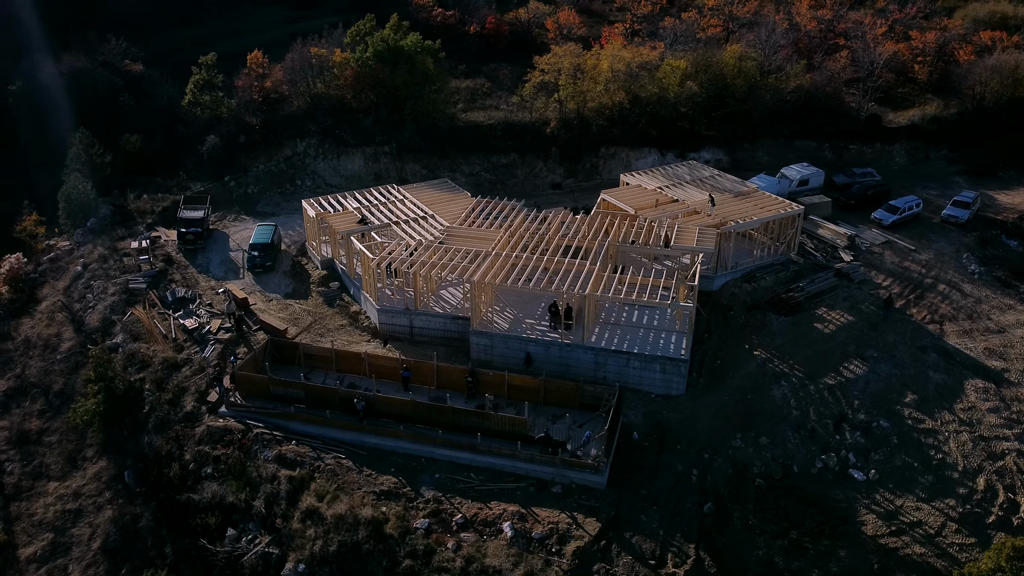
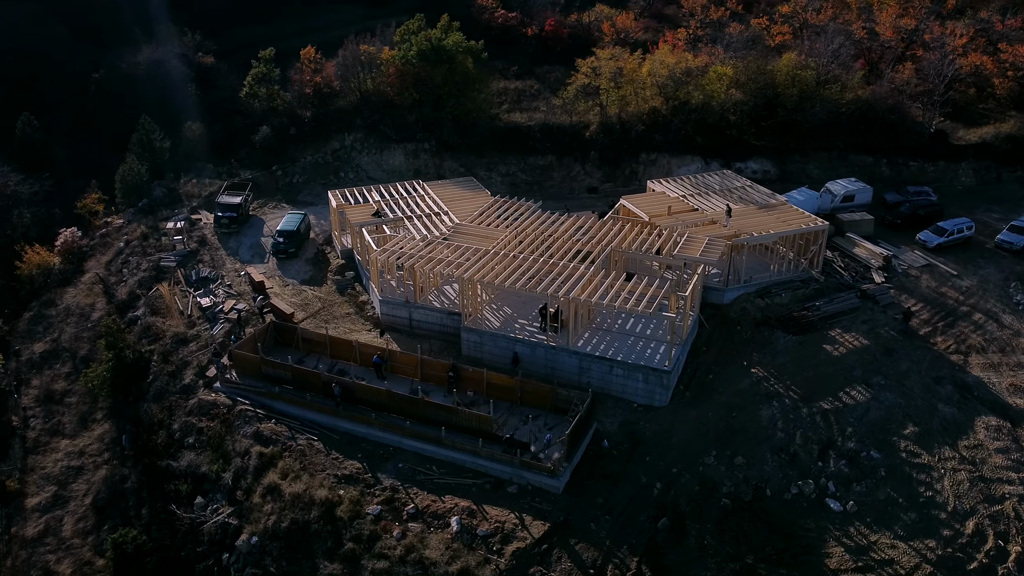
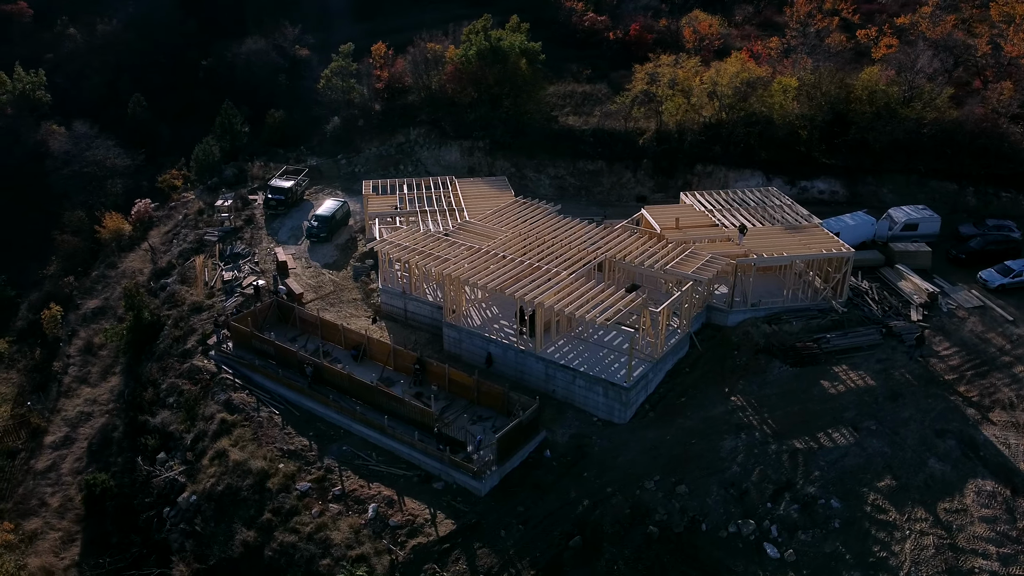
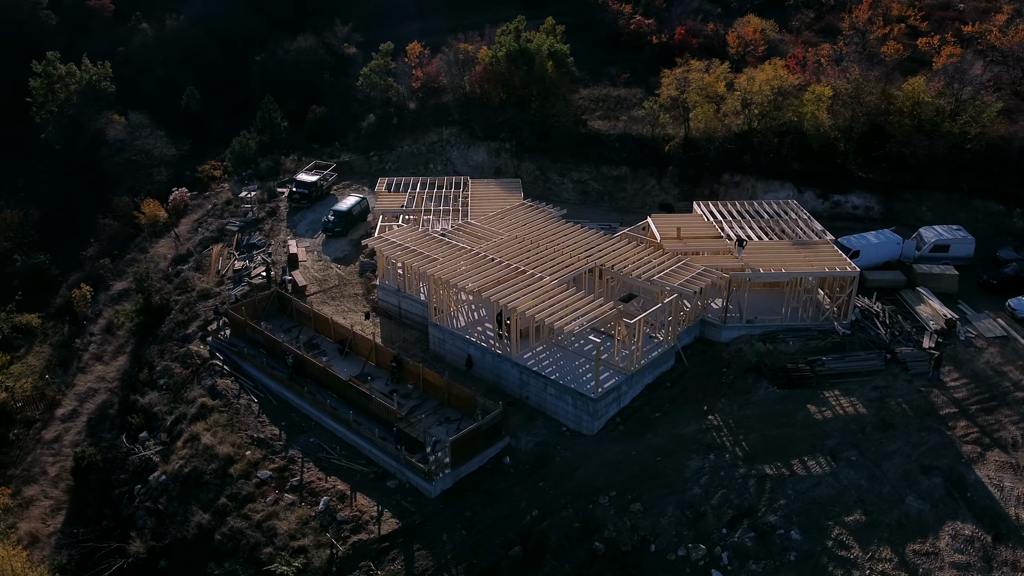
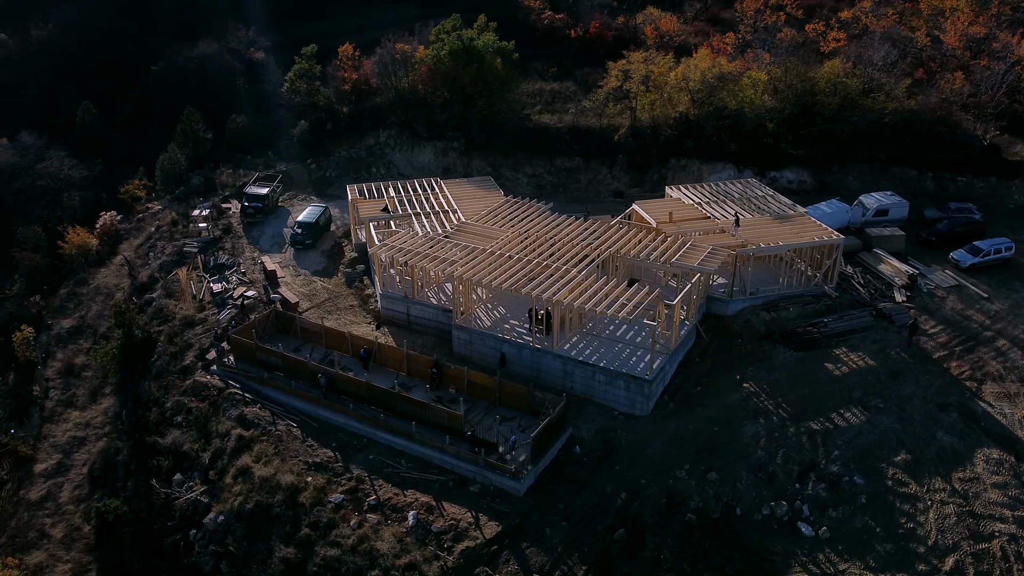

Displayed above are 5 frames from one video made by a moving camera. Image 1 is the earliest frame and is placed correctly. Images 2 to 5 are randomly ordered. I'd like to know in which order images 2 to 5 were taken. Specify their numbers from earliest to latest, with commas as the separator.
2, 5, 3, 4
